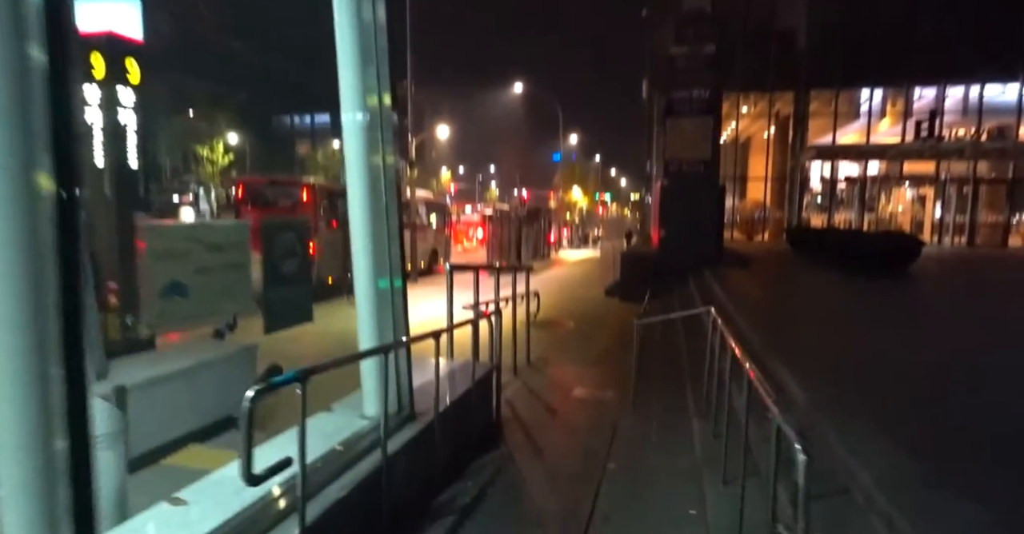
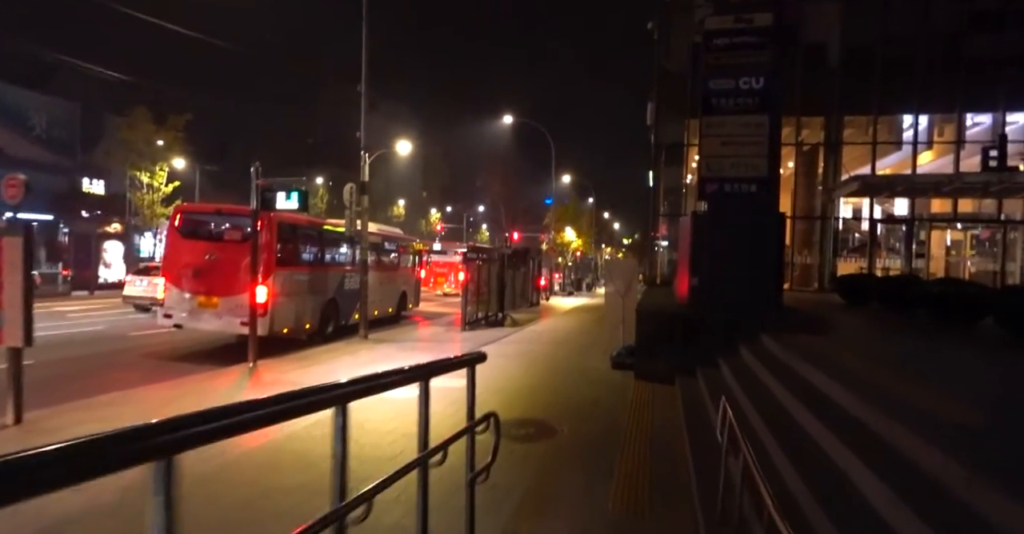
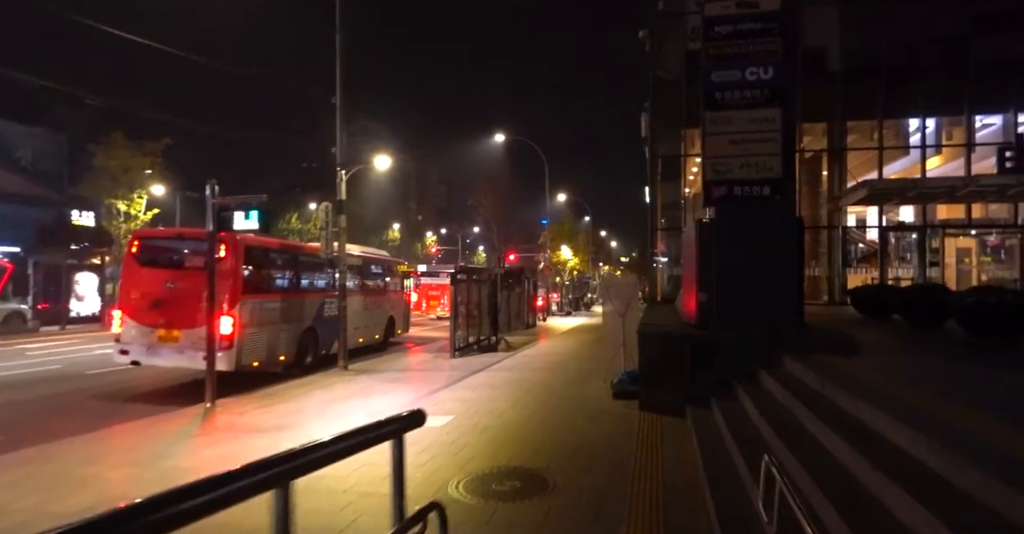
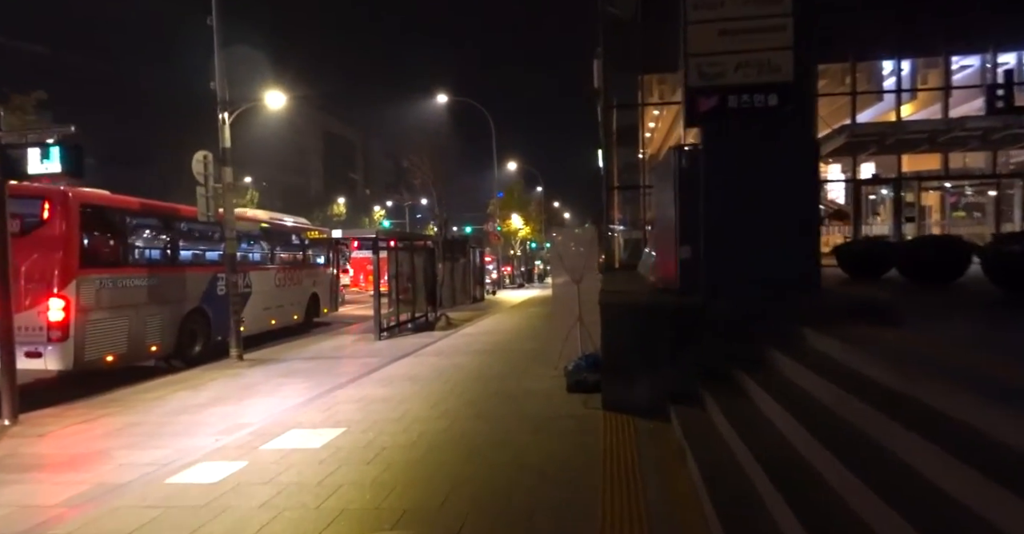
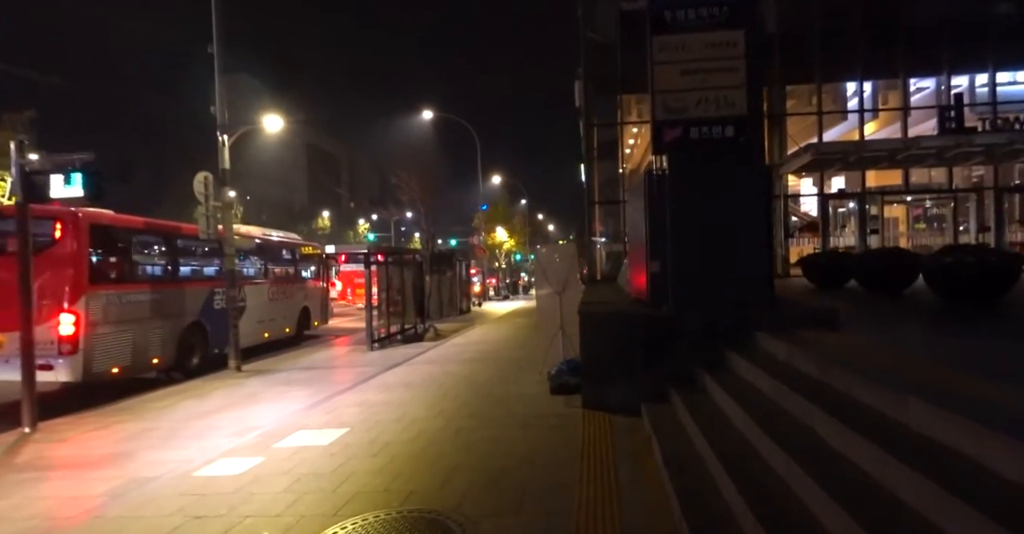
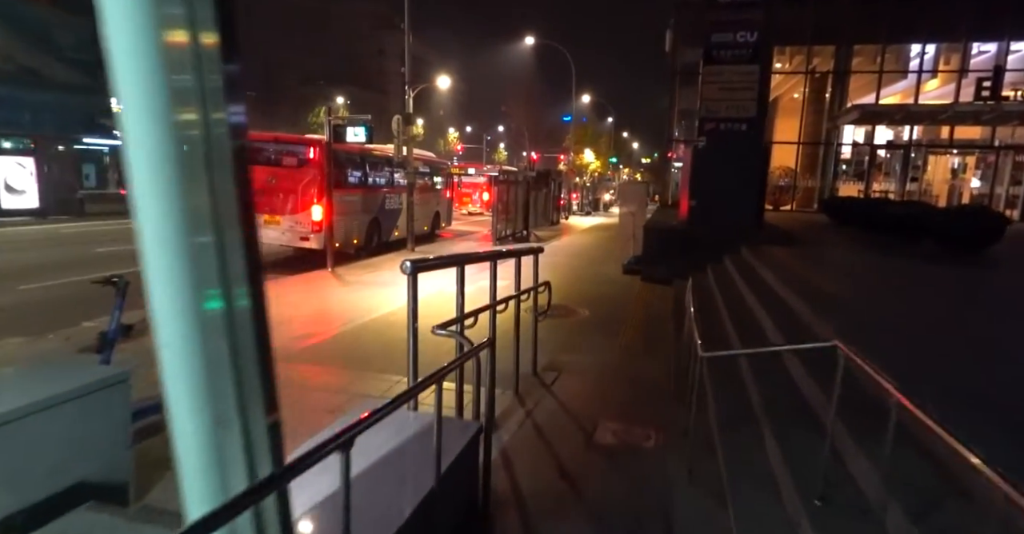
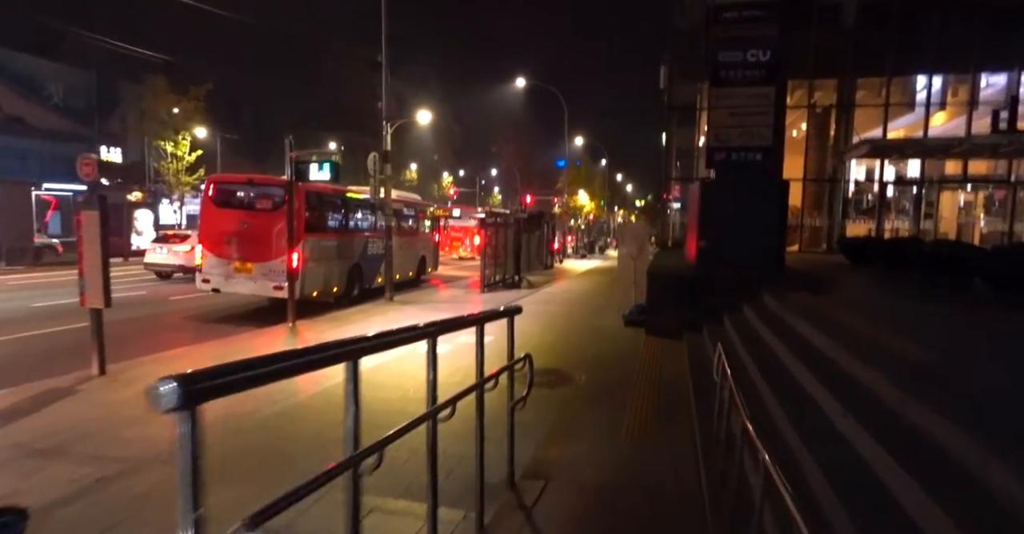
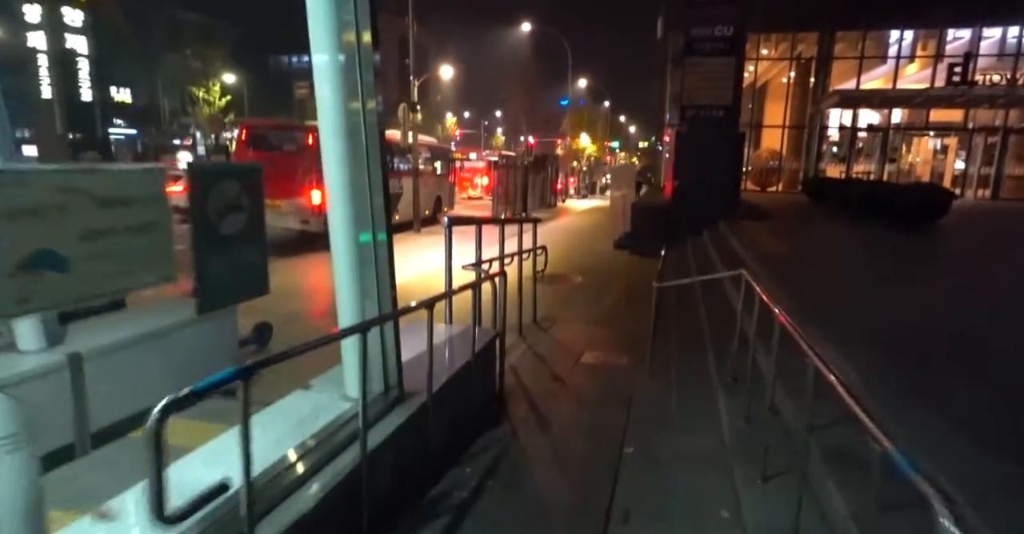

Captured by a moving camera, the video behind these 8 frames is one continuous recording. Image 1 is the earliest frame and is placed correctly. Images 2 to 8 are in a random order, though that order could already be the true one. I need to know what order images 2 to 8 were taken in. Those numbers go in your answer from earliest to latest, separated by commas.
8, 6, 7, 2, 3, 5, 4
